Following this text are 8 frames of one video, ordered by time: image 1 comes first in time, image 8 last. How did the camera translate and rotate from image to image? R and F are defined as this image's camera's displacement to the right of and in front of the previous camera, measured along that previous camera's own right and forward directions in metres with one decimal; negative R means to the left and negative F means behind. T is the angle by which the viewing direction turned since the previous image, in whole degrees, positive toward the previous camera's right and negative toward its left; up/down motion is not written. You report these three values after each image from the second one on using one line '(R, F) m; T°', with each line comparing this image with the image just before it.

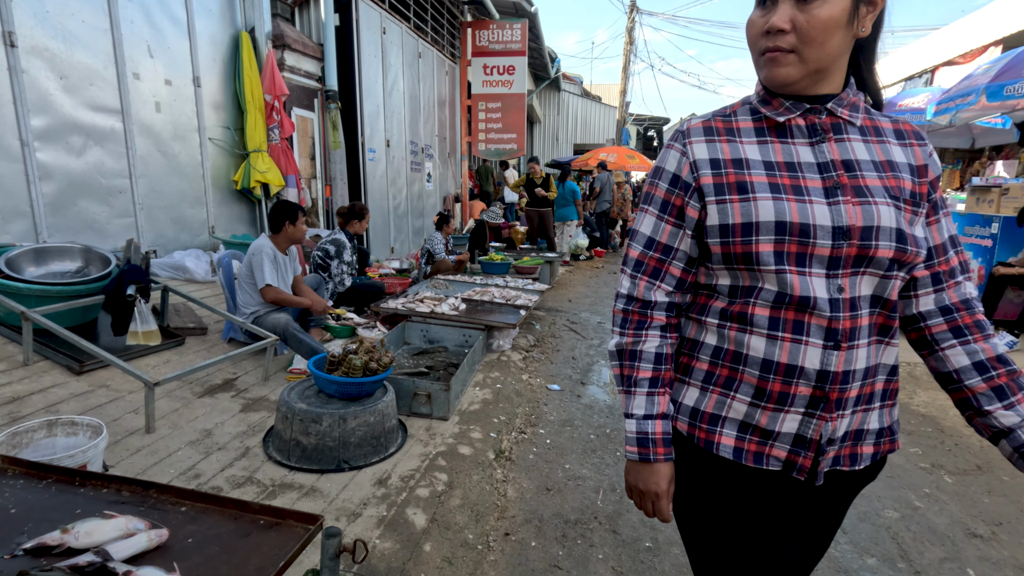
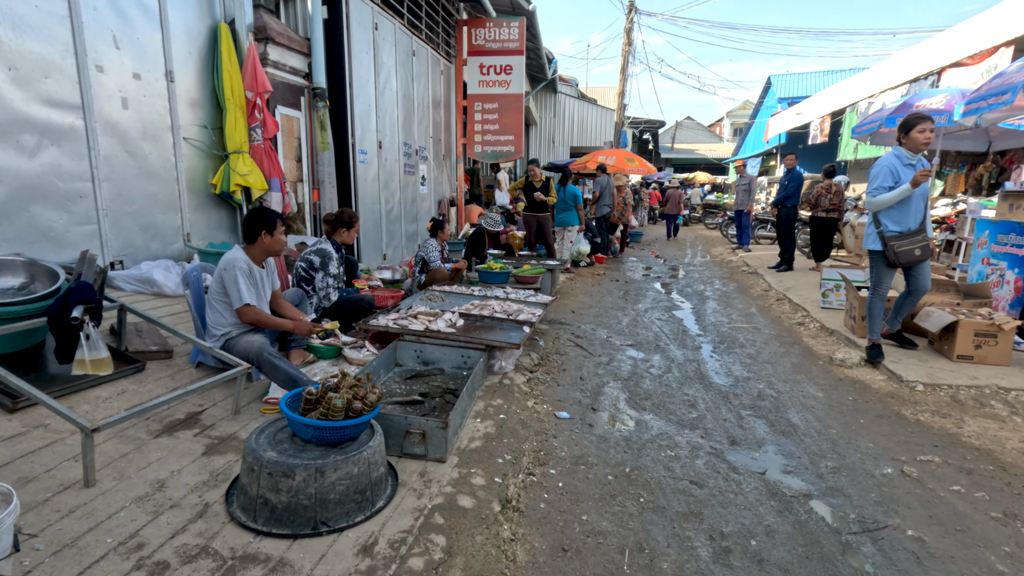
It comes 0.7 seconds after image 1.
(-0.1, +0.4) m; +1°
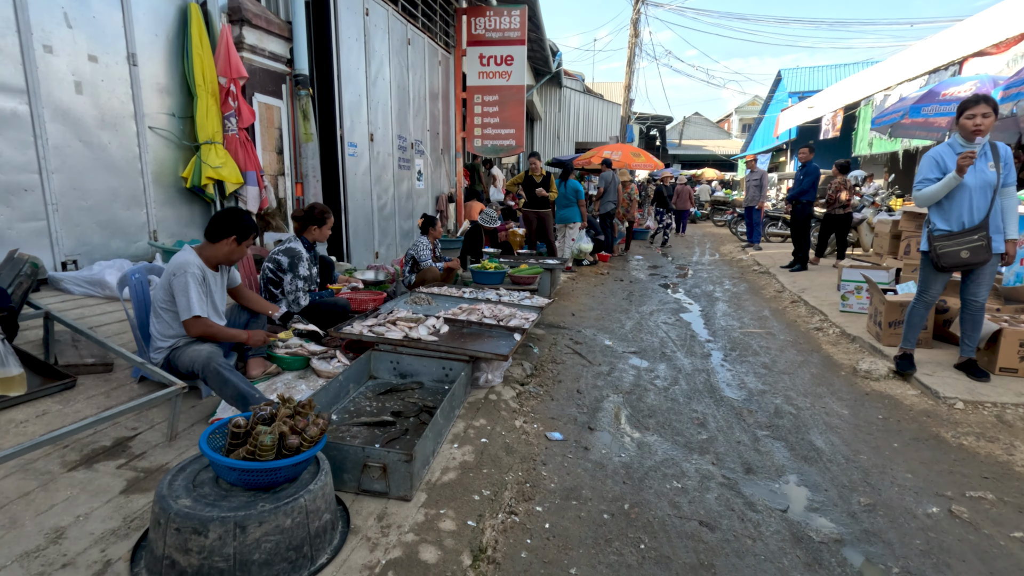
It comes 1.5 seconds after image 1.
(+0.1, +0.4) m; -1°
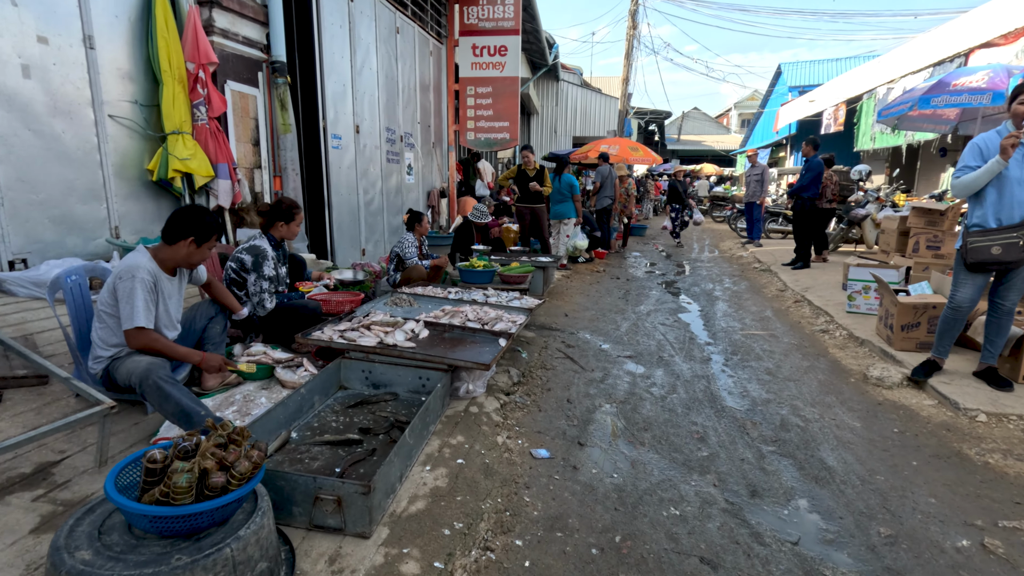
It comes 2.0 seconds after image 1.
(+0.1, +0.3) m; 0°
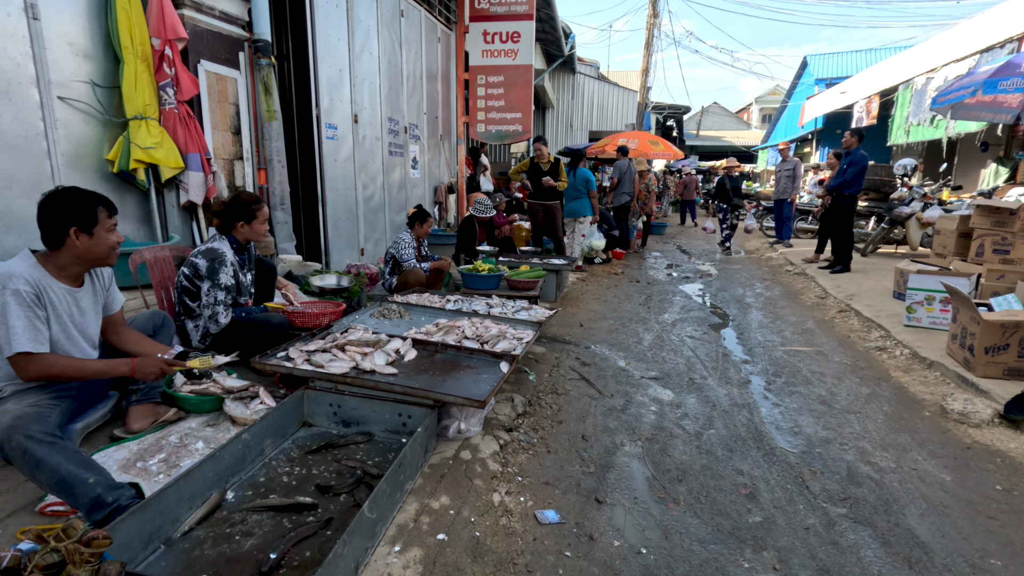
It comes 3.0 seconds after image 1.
(+0.1, +0.7) m; -2°
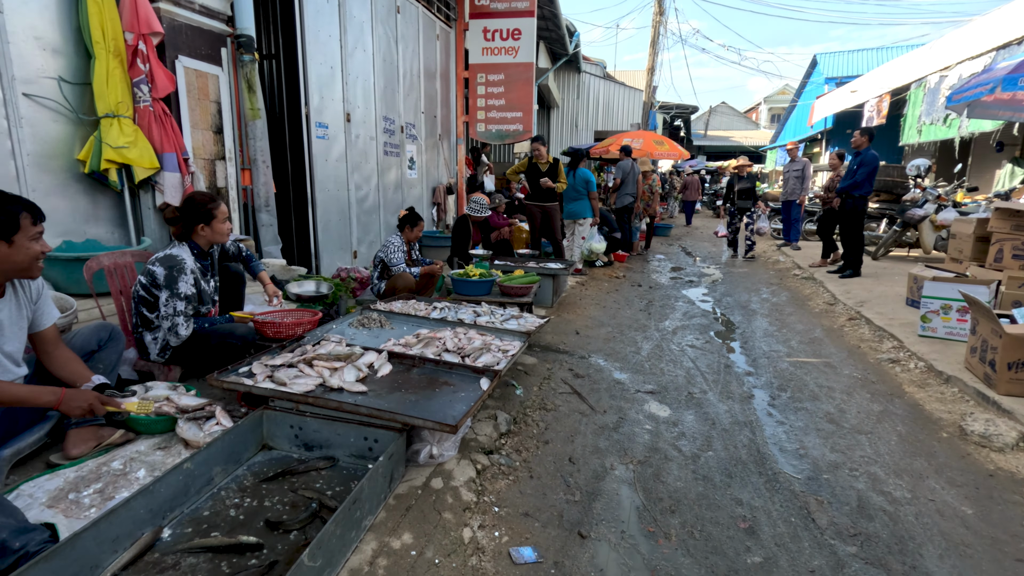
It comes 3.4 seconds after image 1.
(+0.1, +0.2) m; -1°
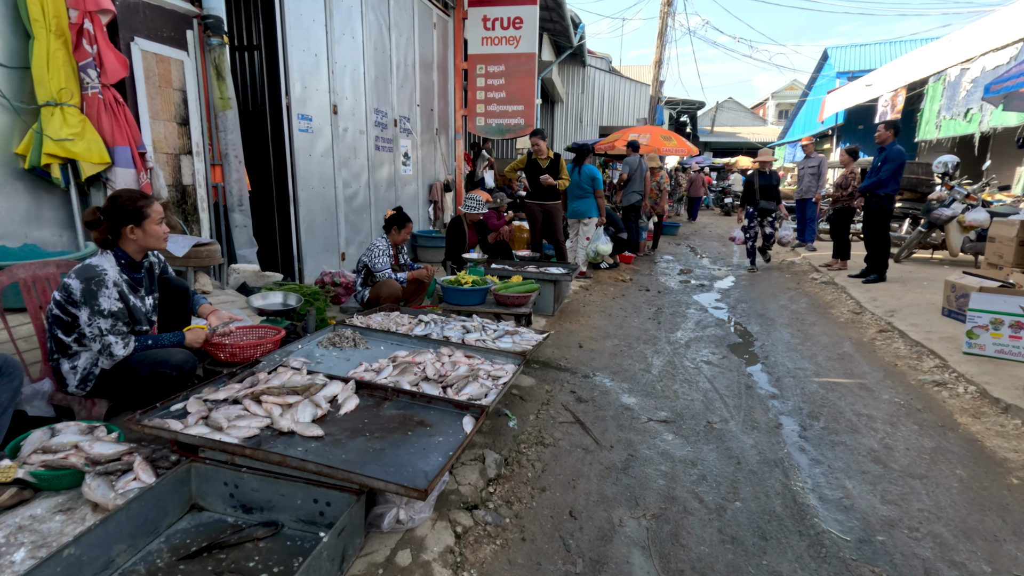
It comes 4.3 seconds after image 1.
(+0.1, +0.5) m; 0°
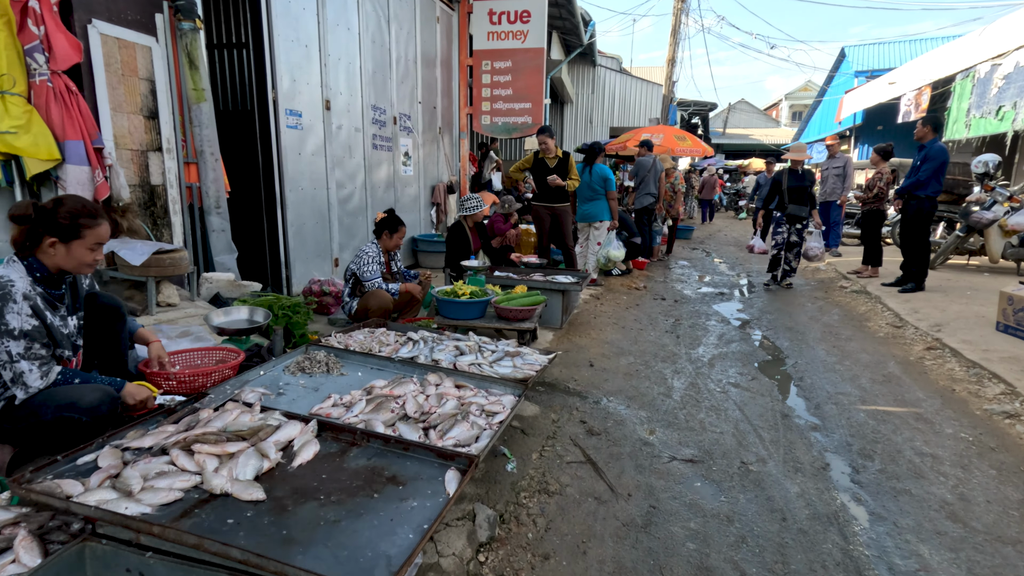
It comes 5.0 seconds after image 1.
(+0.1, +0.5) m; -1°
